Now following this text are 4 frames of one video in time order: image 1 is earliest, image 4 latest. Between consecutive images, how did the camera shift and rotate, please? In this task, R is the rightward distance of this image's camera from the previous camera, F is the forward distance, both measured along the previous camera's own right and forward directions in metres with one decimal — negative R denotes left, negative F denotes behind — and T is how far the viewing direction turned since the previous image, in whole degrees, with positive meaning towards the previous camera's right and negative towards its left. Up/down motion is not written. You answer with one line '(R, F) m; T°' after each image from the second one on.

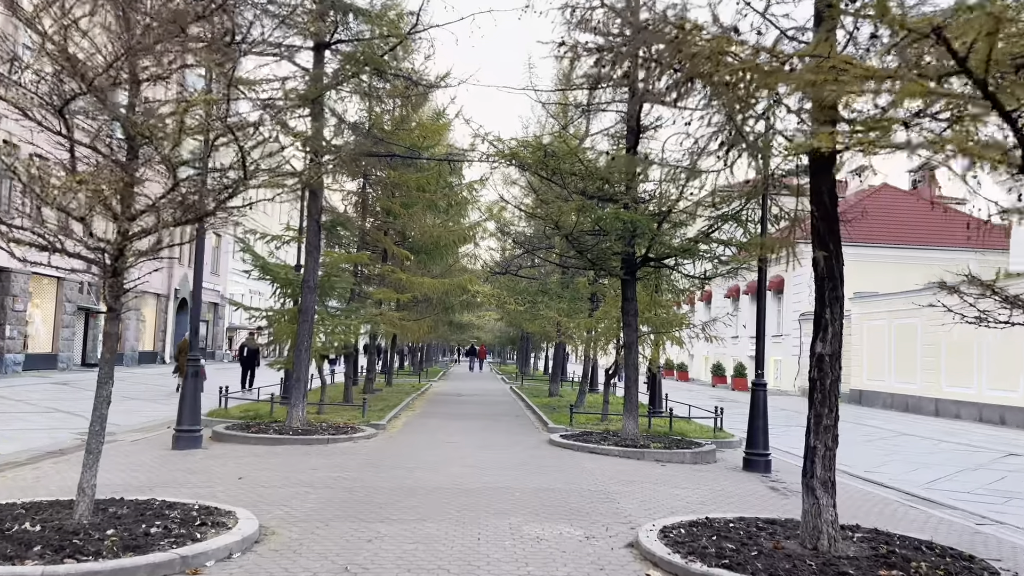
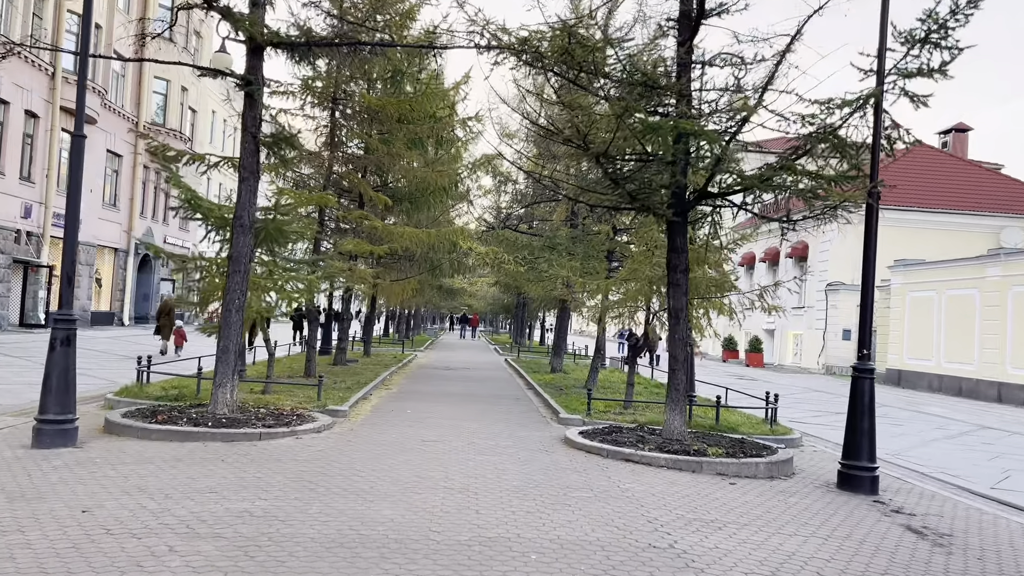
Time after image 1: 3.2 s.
(-0.2, +3.4) m; +1°
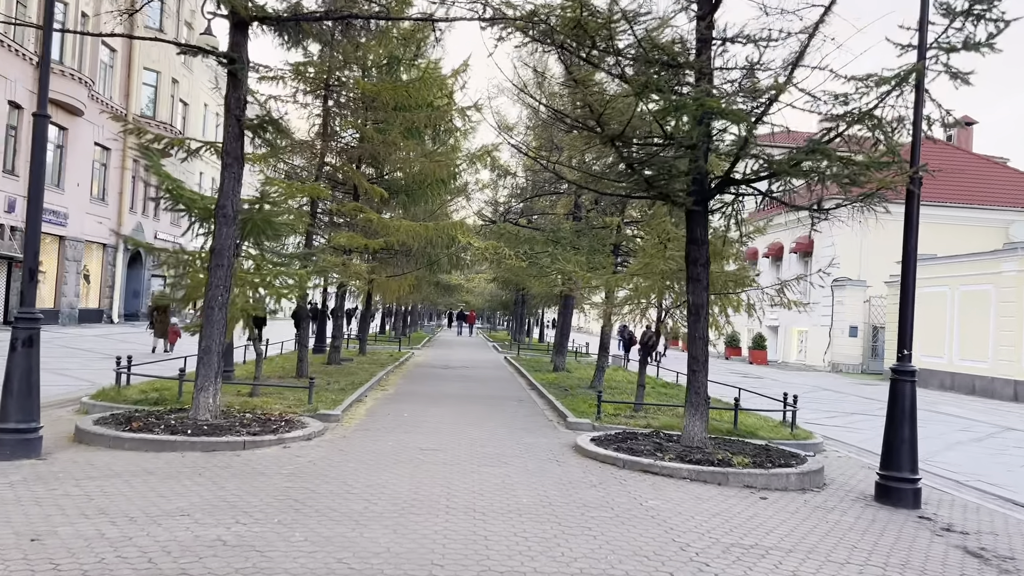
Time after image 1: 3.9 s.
(-0.1, +0.7) m; 0°
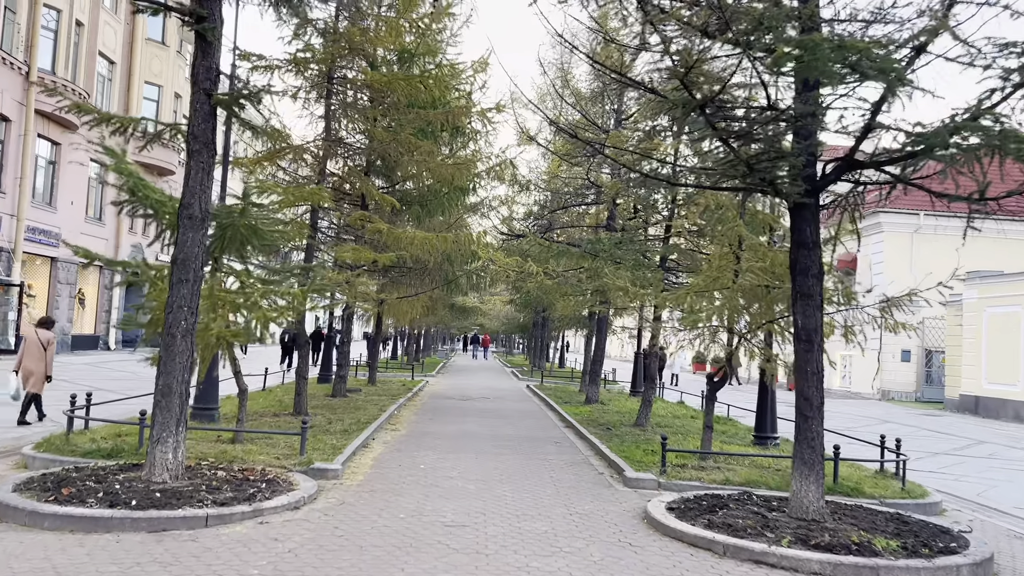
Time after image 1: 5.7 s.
(-0.3, +2.1) m; -1°
